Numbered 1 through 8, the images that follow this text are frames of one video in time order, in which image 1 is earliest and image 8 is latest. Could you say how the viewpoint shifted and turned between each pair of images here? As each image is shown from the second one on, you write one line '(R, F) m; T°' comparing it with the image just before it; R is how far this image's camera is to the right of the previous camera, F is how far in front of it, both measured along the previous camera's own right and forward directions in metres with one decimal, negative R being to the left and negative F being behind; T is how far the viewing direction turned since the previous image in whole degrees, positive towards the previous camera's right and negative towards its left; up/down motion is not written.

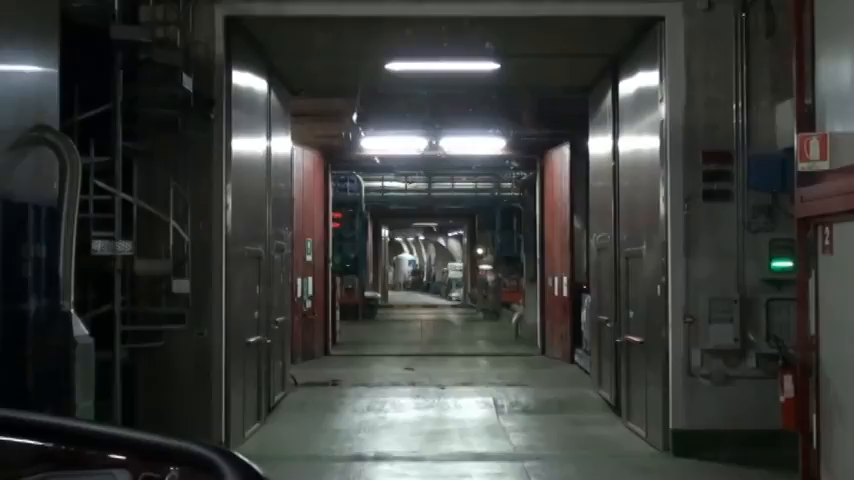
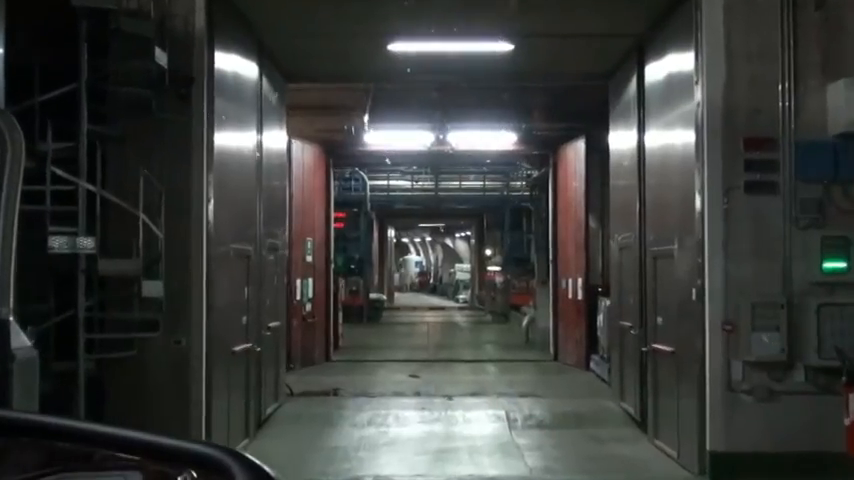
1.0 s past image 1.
(0.0, +0.9) m; 0°
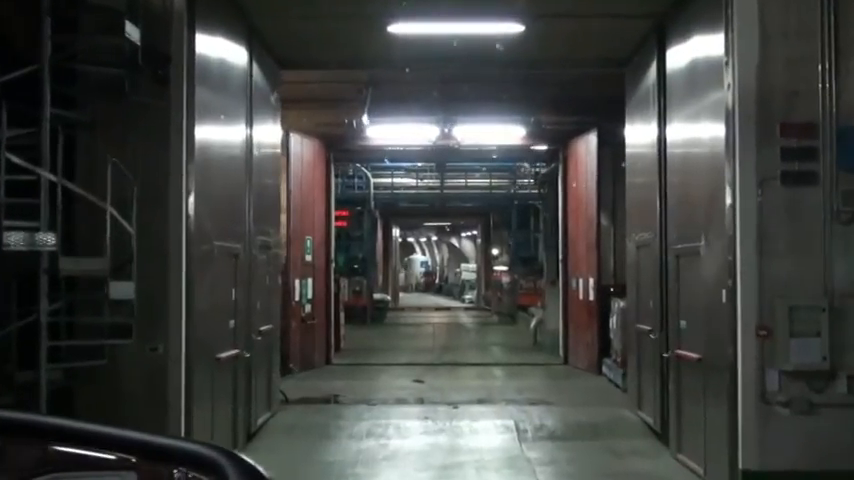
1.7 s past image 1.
(0.0, +0.7) m; 0°
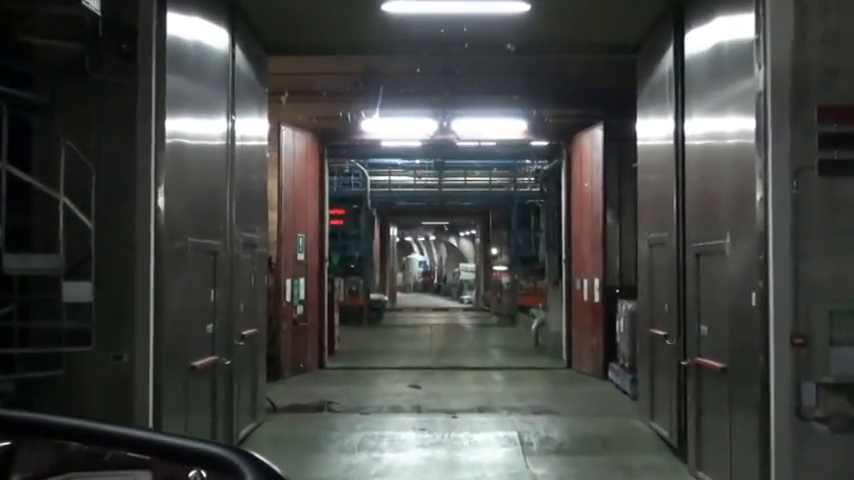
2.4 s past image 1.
(0.0, +0.7) m; 0°
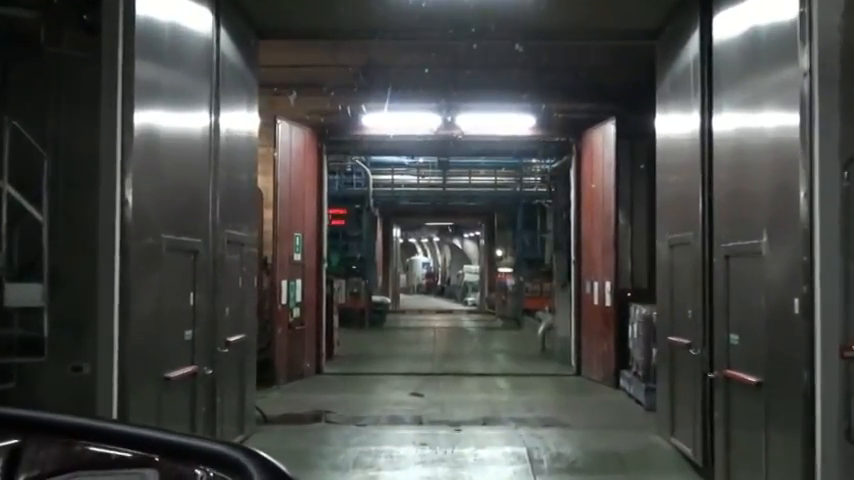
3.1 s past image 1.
(0.0, +0.7) m; 0°
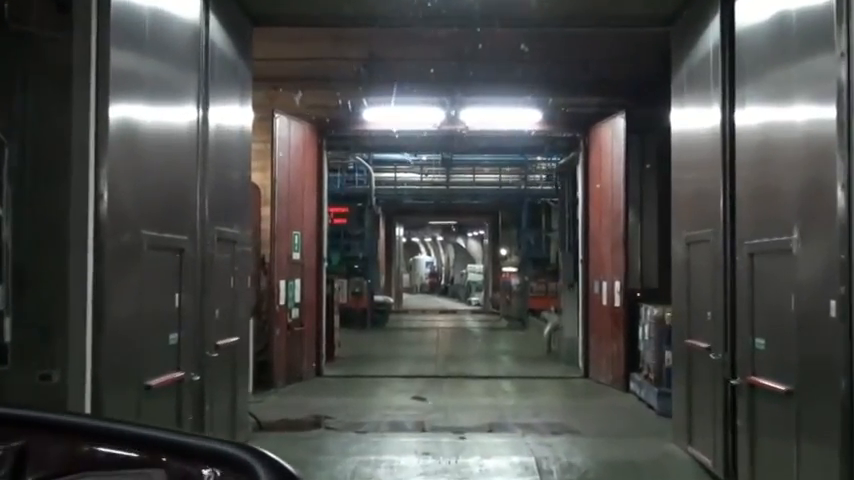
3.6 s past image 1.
(0.0, +0.4) m; 0°
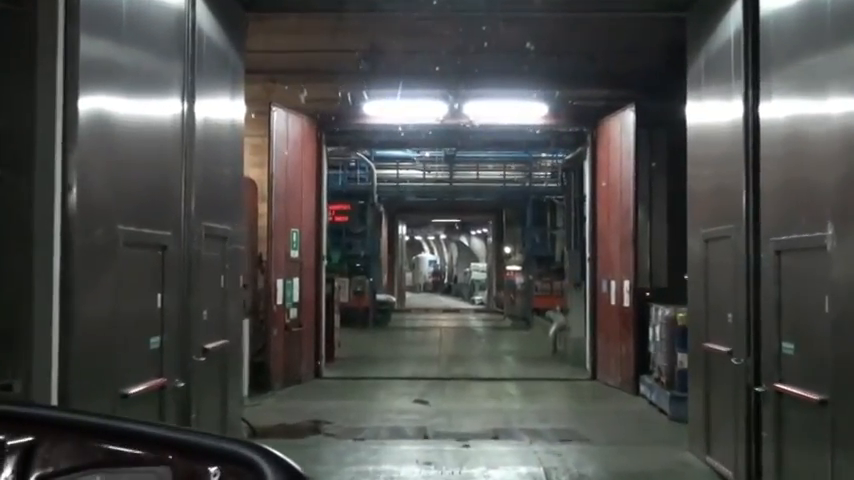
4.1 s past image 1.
(0.0, +0.4) m; 0°
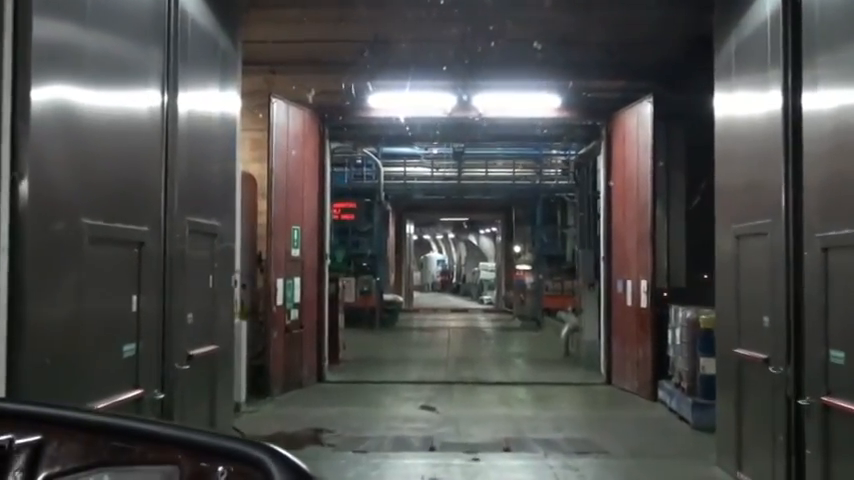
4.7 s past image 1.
(0.0, +0.6) m; 0°
